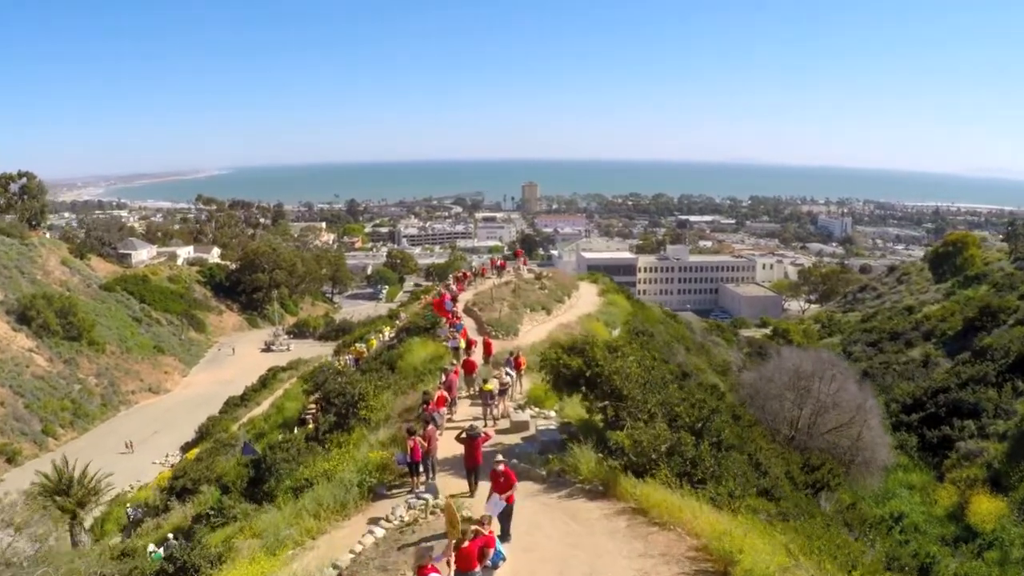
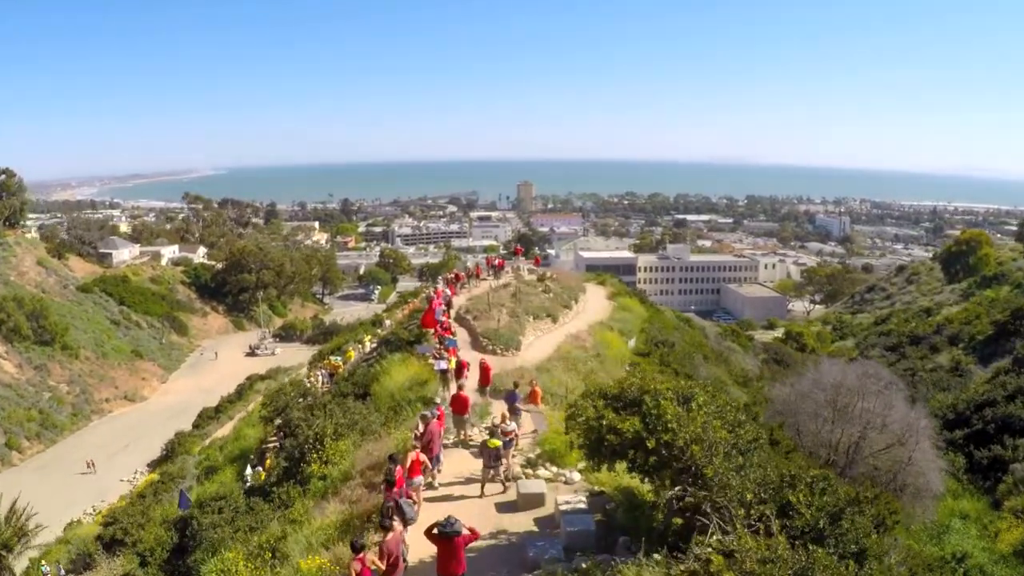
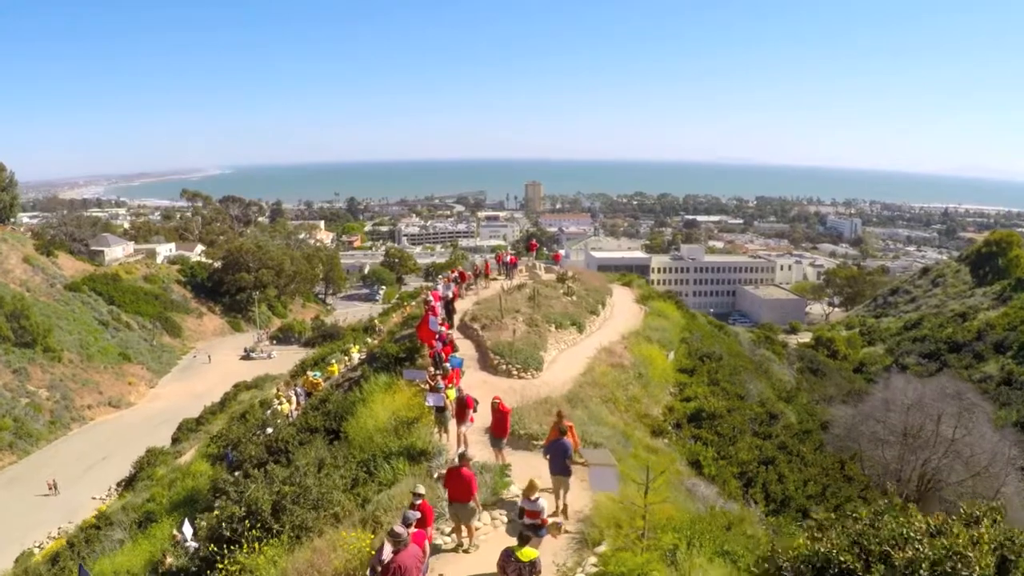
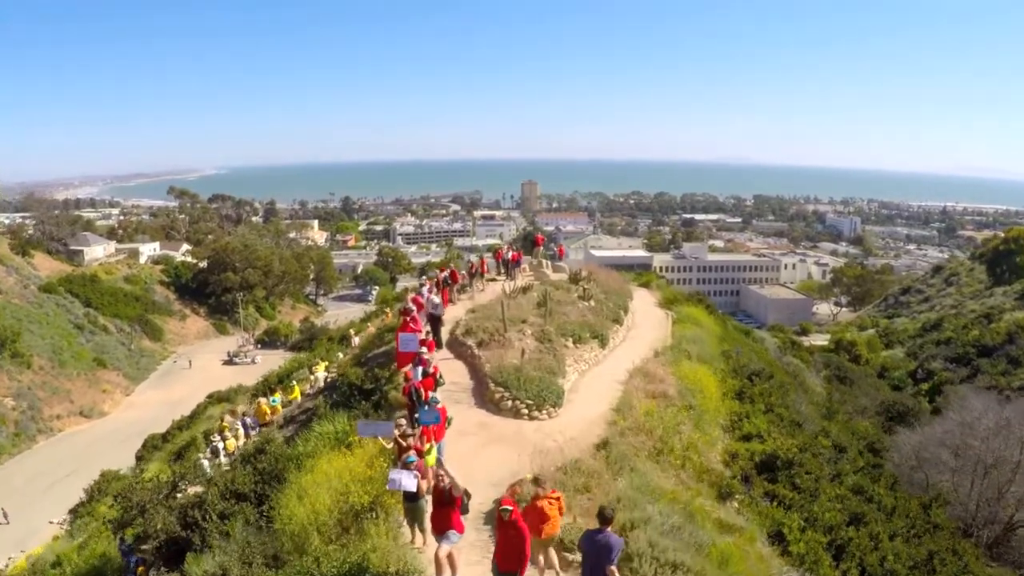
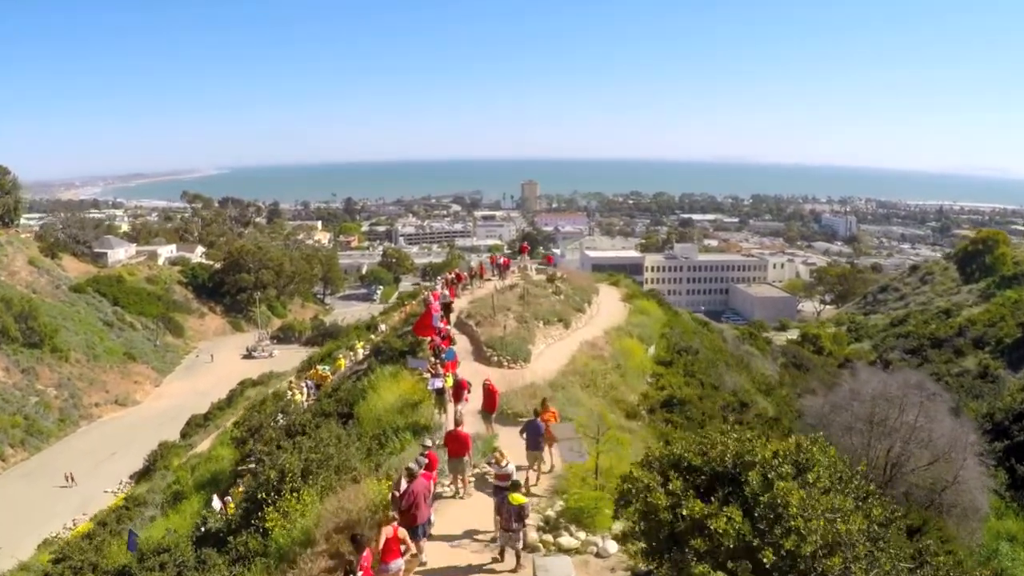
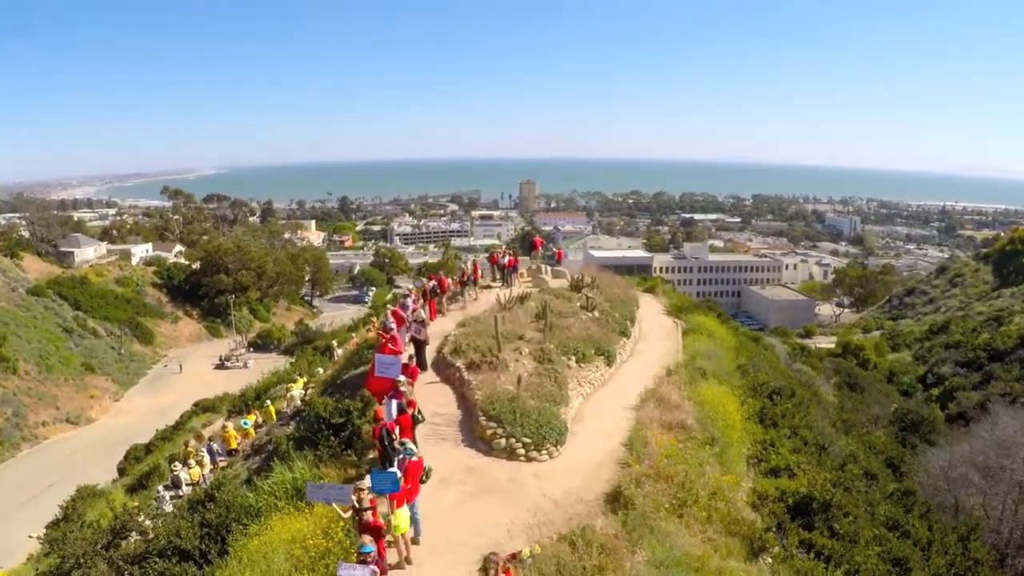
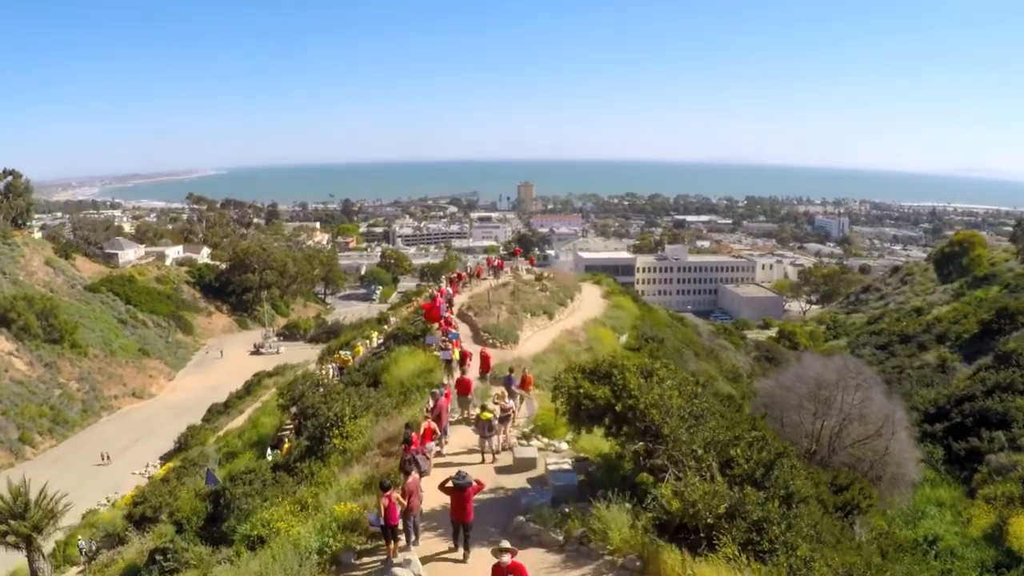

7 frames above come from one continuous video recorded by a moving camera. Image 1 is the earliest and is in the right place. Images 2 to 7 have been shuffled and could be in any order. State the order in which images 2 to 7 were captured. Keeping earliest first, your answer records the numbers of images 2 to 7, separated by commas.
7, 2, 5, 3, 4, 6
